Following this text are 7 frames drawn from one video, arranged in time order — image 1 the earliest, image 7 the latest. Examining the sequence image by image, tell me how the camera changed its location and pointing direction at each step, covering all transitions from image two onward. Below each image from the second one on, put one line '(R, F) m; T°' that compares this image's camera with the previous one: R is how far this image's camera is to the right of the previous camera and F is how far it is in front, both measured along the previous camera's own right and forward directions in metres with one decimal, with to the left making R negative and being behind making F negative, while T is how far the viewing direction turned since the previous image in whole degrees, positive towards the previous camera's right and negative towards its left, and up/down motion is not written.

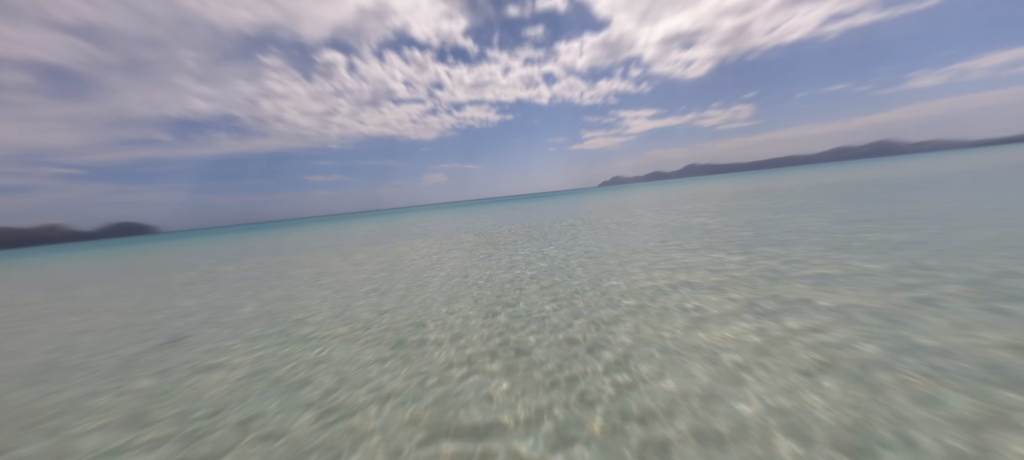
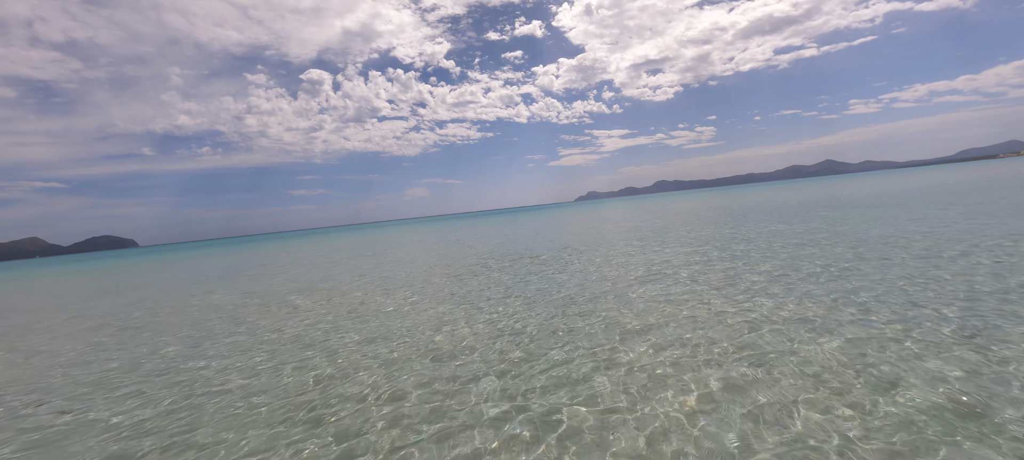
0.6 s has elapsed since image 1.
(+0.4, -0.2) m; +4°
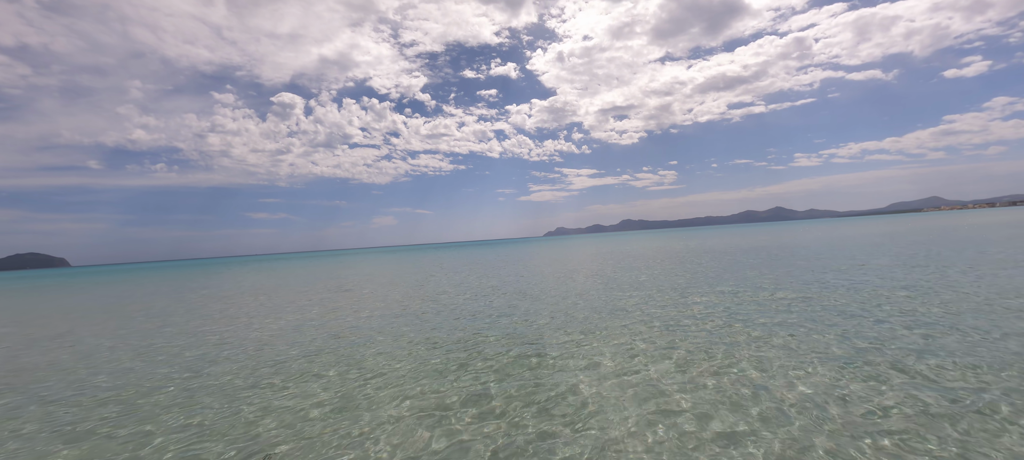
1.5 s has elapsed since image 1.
(-2.7, +0.3) m; +4°
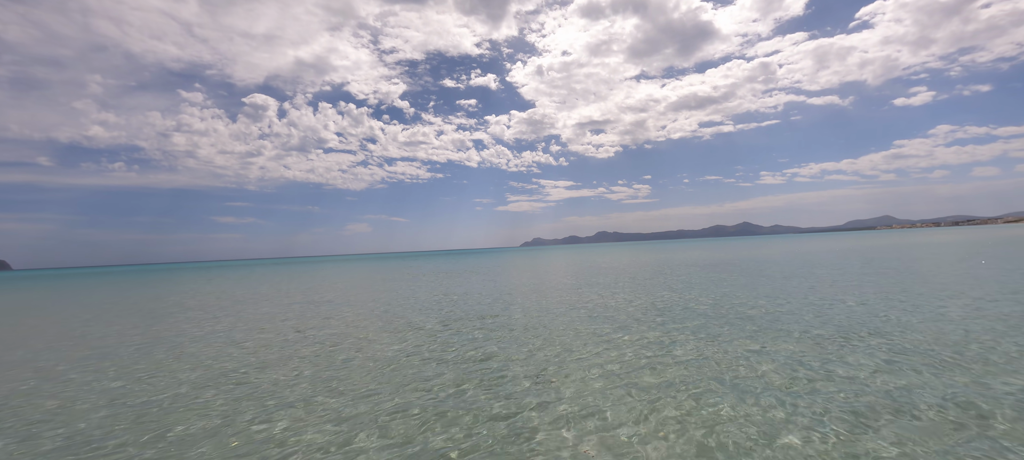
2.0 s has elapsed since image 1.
(-0.9, +0.5) m; +3°
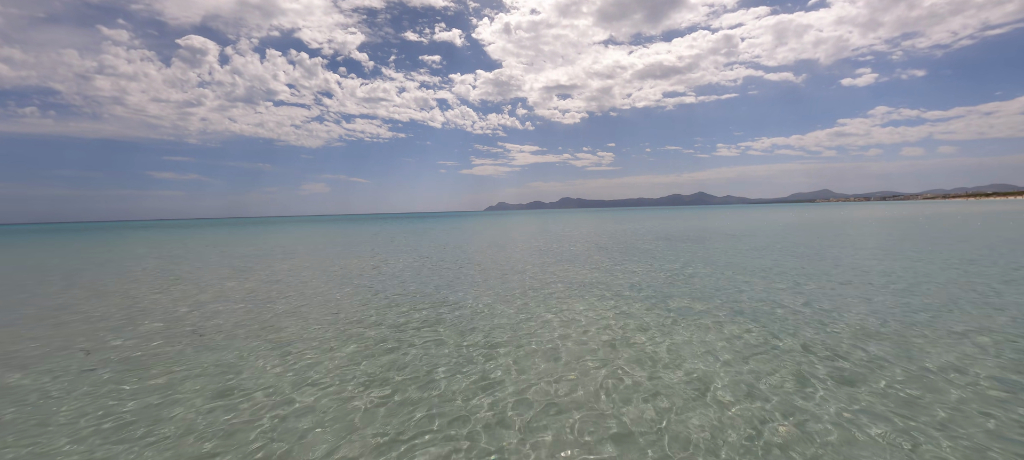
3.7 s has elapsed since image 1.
(+1.9, -0.3) m; +5°
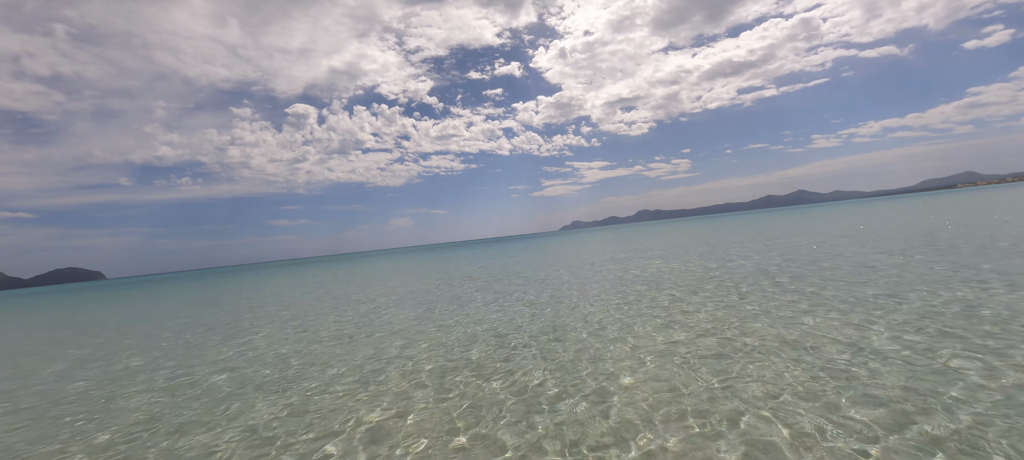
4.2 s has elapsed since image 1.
(+2.2, -5.7) m; -11°
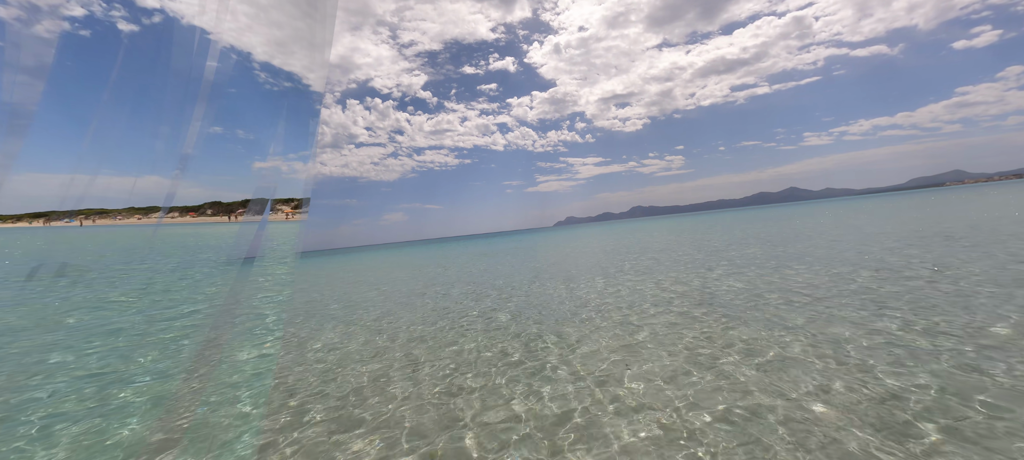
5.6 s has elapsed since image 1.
(+0.5, -0.7) m; +1°
